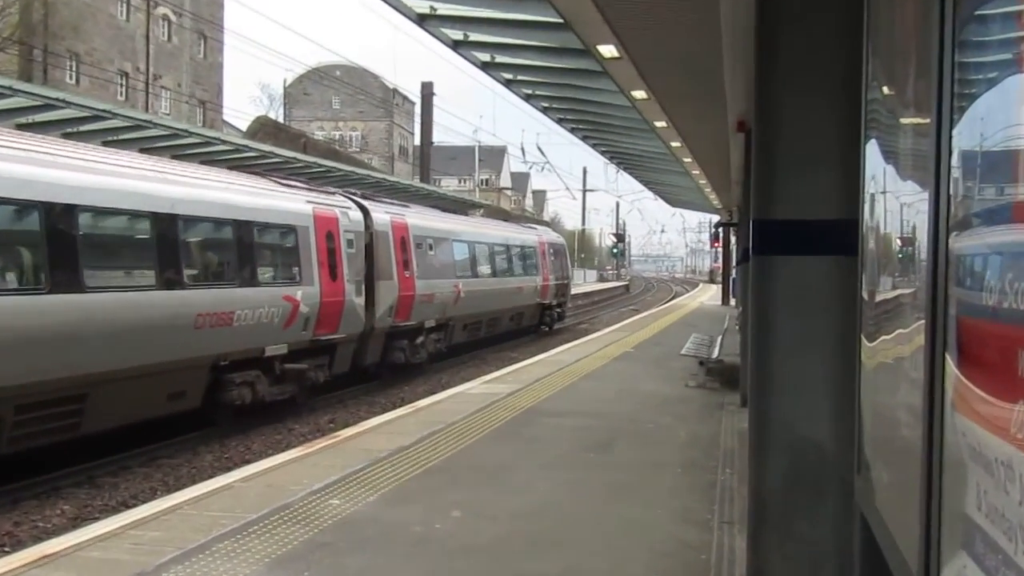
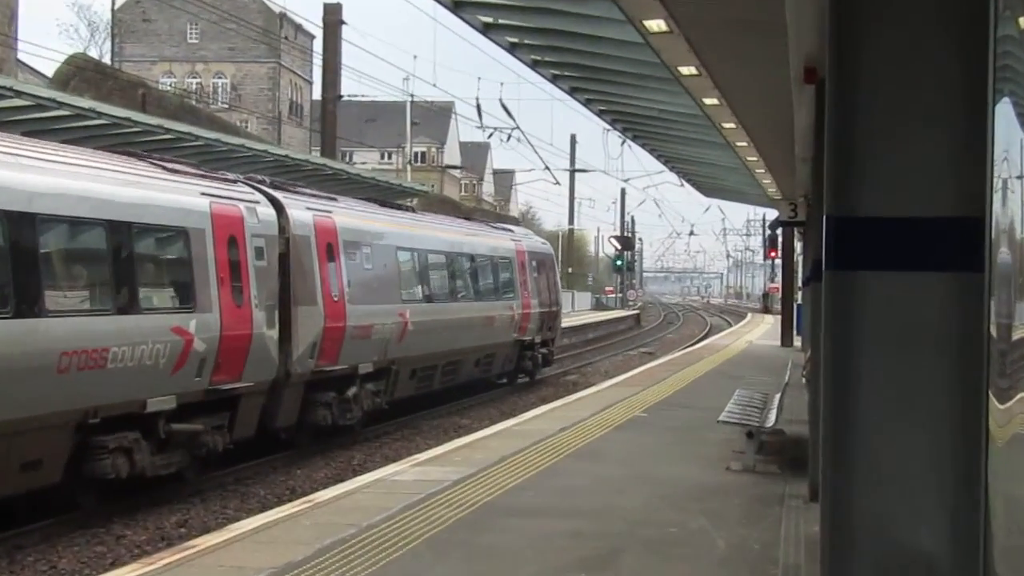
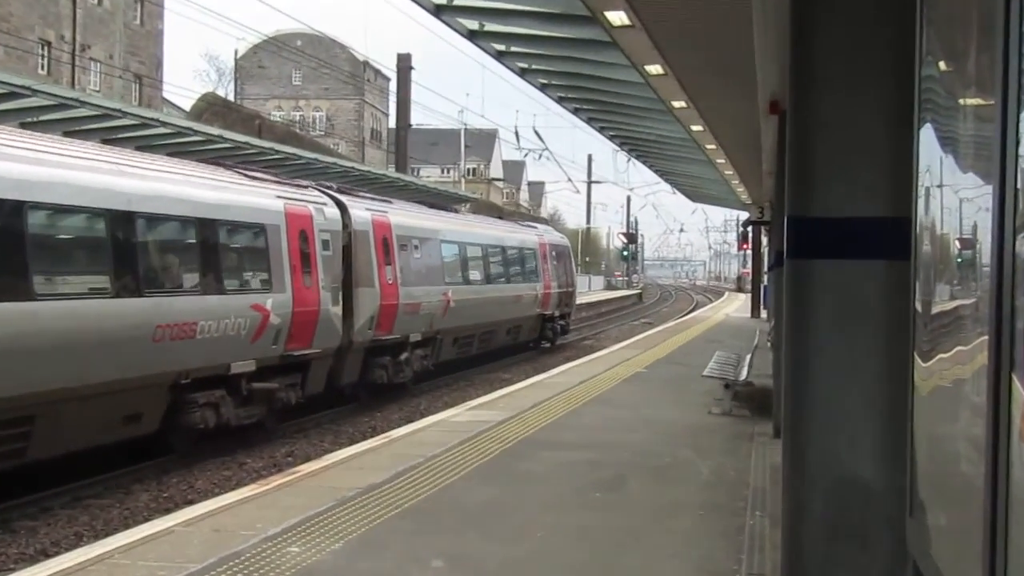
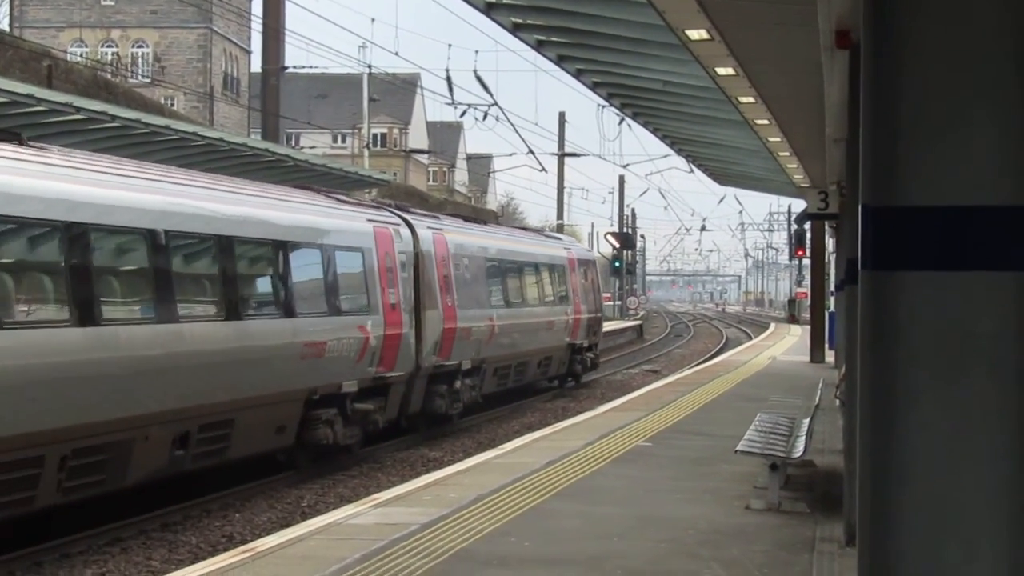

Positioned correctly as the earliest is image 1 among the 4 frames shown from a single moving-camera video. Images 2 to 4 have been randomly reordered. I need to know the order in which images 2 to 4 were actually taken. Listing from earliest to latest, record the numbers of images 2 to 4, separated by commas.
3, 2, 4
